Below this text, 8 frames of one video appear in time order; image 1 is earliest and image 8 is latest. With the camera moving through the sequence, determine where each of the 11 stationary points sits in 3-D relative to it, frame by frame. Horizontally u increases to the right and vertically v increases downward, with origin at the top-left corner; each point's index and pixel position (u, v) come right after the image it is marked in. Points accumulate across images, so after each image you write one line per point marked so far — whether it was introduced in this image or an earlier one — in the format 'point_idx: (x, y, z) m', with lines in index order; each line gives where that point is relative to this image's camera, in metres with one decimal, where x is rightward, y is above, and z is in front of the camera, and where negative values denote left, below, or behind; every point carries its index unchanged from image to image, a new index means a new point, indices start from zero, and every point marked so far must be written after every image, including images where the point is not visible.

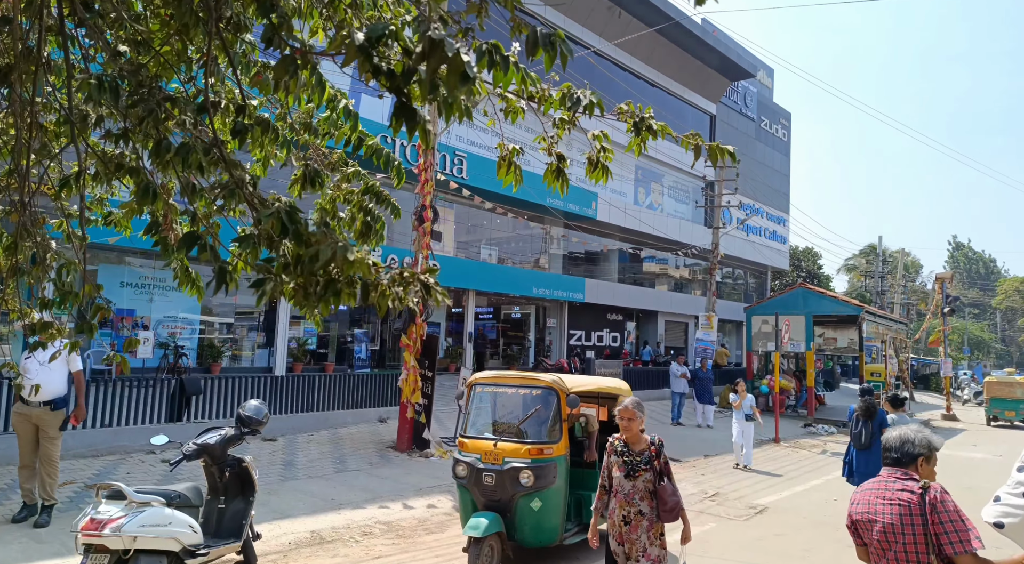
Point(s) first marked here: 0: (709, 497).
0: (+2.6, -2.8, +8.5) m
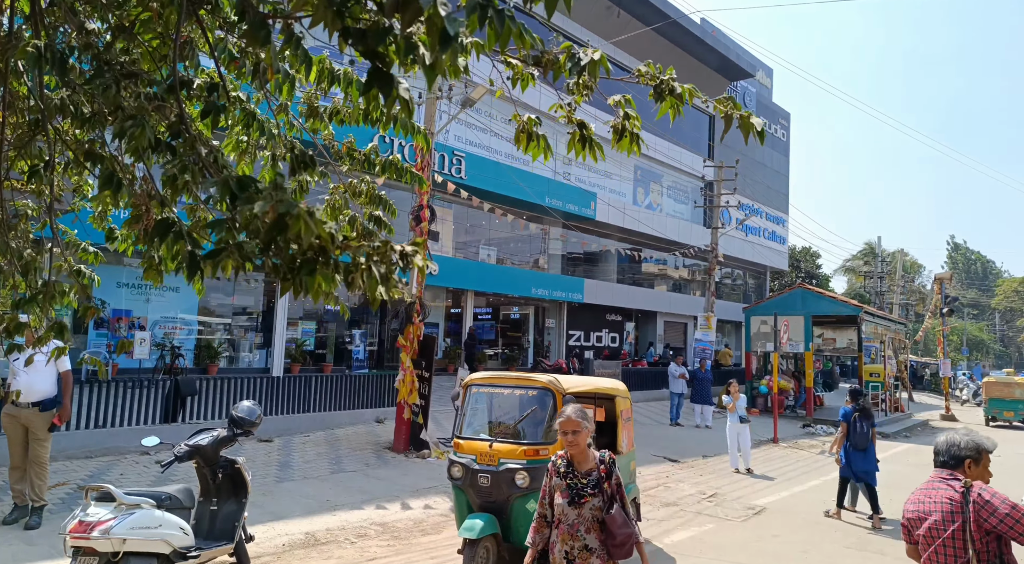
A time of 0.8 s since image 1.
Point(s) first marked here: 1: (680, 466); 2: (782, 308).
0: (+2.6, -2.8, +8.5) m
1: (+2.8, -3.1, +10.8) m
2: (+8.1, -0.8, +19.5) m
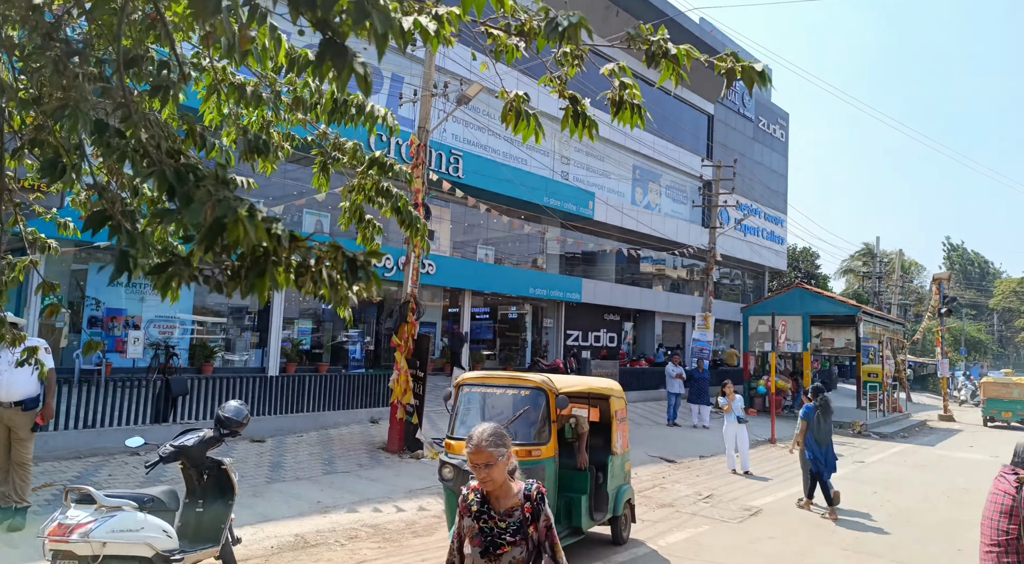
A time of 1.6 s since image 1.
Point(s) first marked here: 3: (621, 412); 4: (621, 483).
0: (+2.5, -2.8, +8.4) m
1: (+2.7, -3.1, +10.8) m
2: (+8.1, -0.8, +19.4) m
3: (+1.0, -1.2, +6.2) m
4: (+1.0, -1.9, +6.1) m
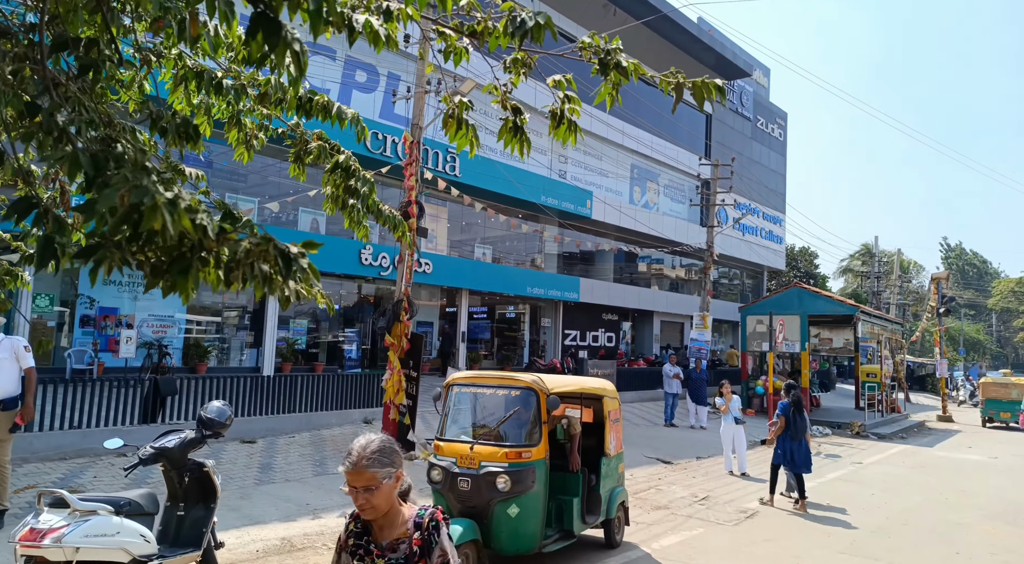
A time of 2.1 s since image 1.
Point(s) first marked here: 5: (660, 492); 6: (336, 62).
0: (+2.4, -2.8, +8.3) m
1: (+2.6, -3.1, +10.7) m
2: (+8.0, -0.8, +19.4) m
3: (+1.0, -1.2, +6.1) m
4: (+0.9, -1.9, +6.0) m
5: (+2.0, -2.8, +8.7) m
6: (-5.1, +6.5, +18.6) m
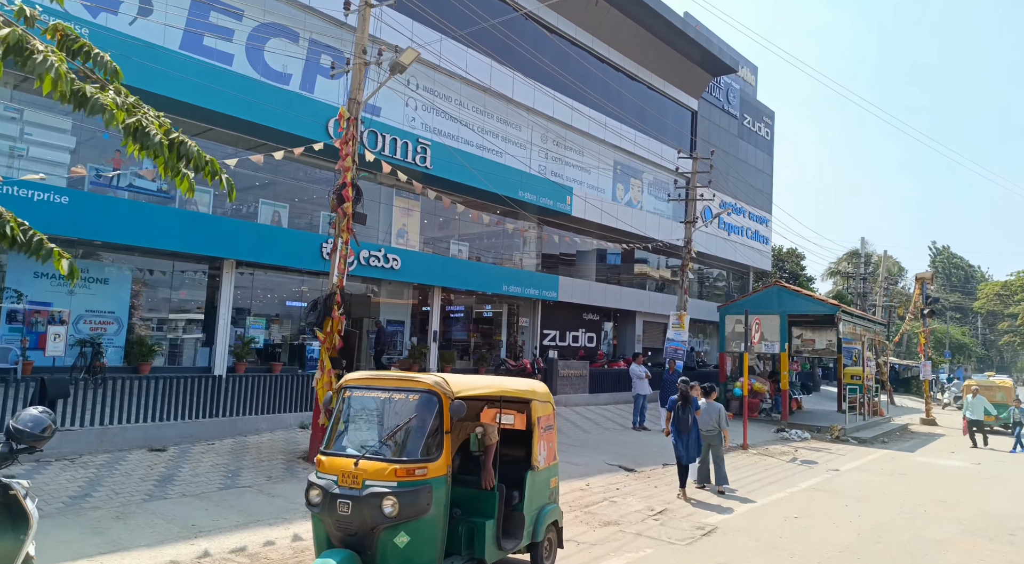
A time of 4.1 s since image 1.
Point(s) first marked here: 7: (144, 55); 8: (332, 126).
0: (+1.7, -2.7, +7.6) m
1: (+1.9, -3.0, +9.9) m
2: (+7.1, -0.7, +18.7) m
3: (+0.3, -1.1, +5.3) m
4: (+0.3, -1.8, +5.2) m
5: (+1.3, -2.7, +7.9) m
6: (-5.9, +6.6, +17.8) m
7: (-8.1, +5.0, +14.2) m
8: (-5.0, +4.3, +17.7) m
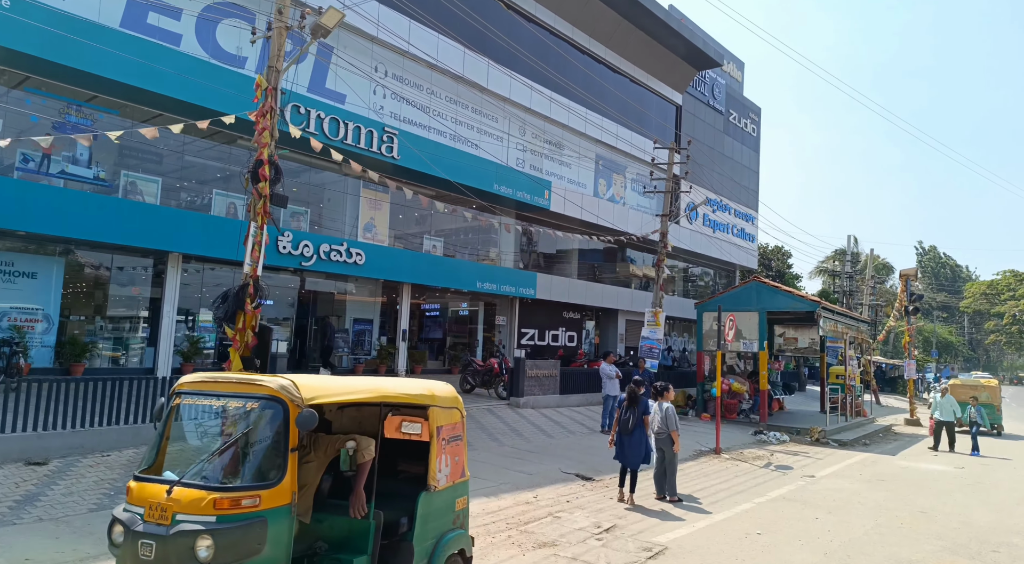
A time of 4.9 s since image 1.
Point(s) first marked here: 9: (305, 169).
0: (+0.9, -2.6, +6.7) m
1: (+1.1, -2.9, +9.1) m
2: (+6.2, -0.6, +17.9) m
3: (-0.4, -1.0, +4.5) m
4: (-0.5, -1.7, +4.4) m
5: (+0.5, -2.6, +7.1) m
6: (-6.8, +6.7, +16.8) m
7: (-9.0, +5.1, +13.2) m
8: (-5.8, +4.4, +16.8) m
9: (-6.4, +3.5, +19.9) m
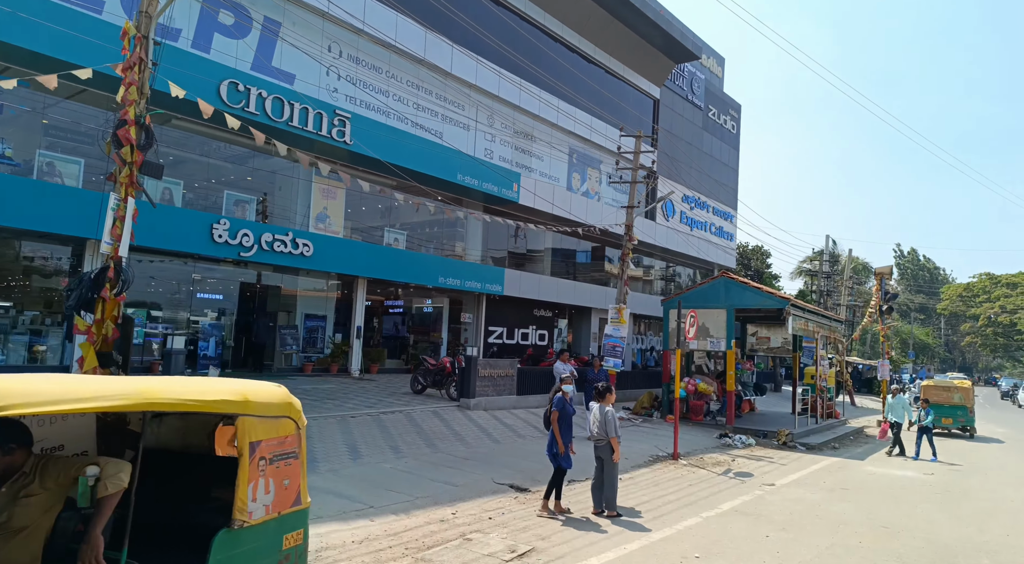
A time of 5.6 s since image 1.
0: (0.0, -2.5, +5.7) m
1: (+0.1, -2.7, +8.1) m
2: (+5.0, -0.5, +17.1) m
3: (-1.3, -0.9, +3.4) m
4: (-1.3, -1.5, +3.3) m
5: (-0.4, -2.5, +6.1) m
6: (-7.8, +6.9, +15.6) m
7: (-10.0, +5.4, +12.0) m
8: (-6.9, +4.6, +15.6) m
9: (-7.6, +3.7, +18.8) m
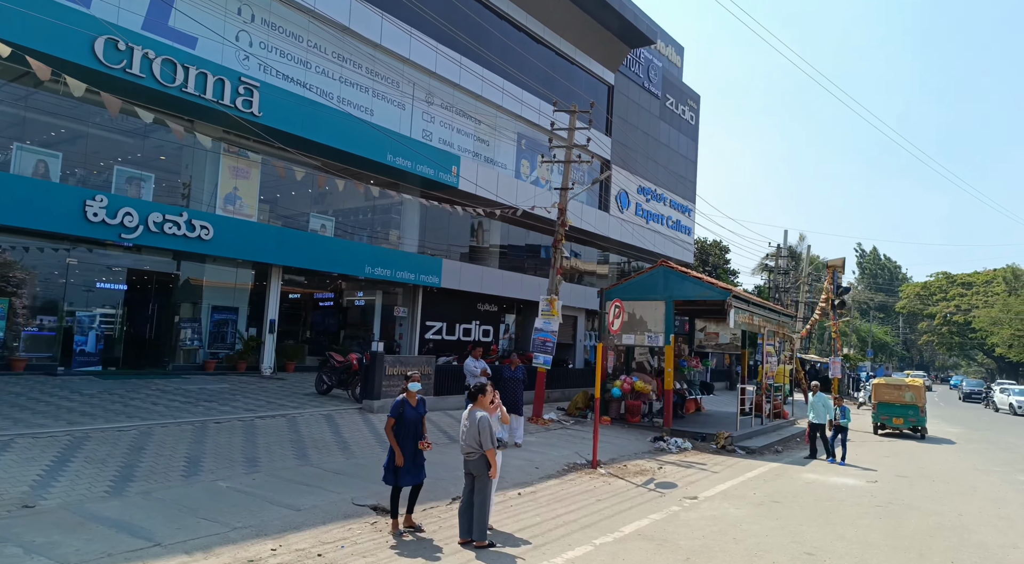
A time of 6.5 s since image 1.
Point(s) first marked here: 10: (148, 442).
0: (-1.4, -2.2, +4.2) m
1: (-1.4, -2.5, +6.6) m
2: (+3.1, -0.2, +15.8) m
3: (-2.6, -0.7, +1.9) m
4: (-2.6, -1.3, +1.8) m
5: (-1.8, -2.2, +4.6) m
6: (-9.6, +7.3, +13.7) m
7: (-11.6, +5.7, +10.0) m
8: (-8.7, +5.0, +13.8) m
9: (-9.5, +4.0, +16.9) m
10: (-4.7, -2.1, +8.4) m
